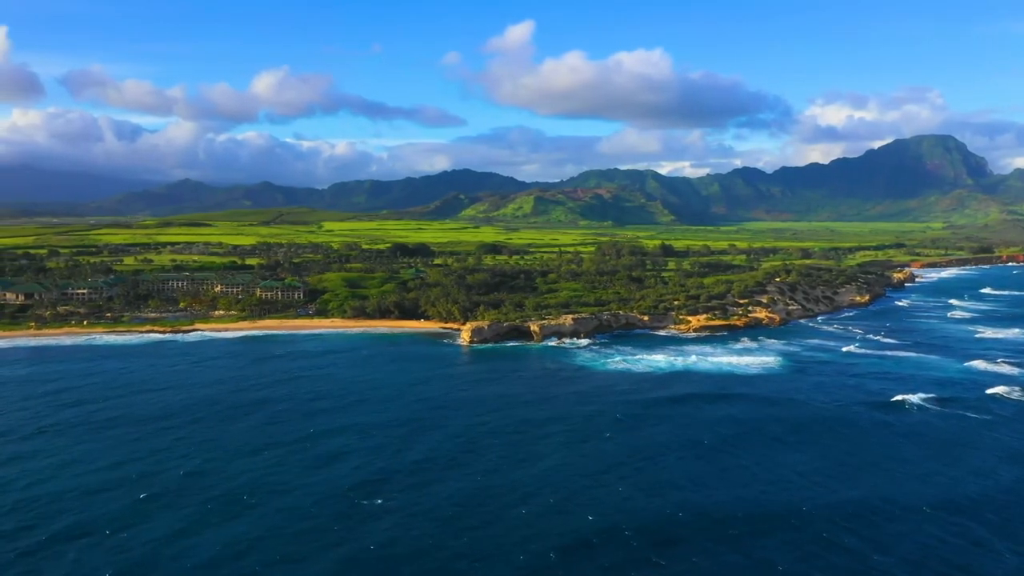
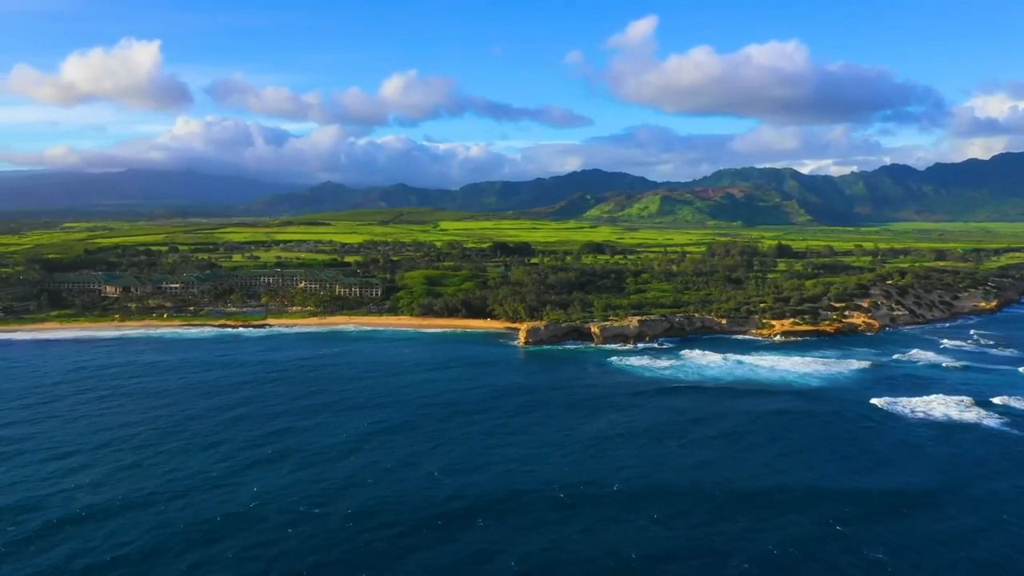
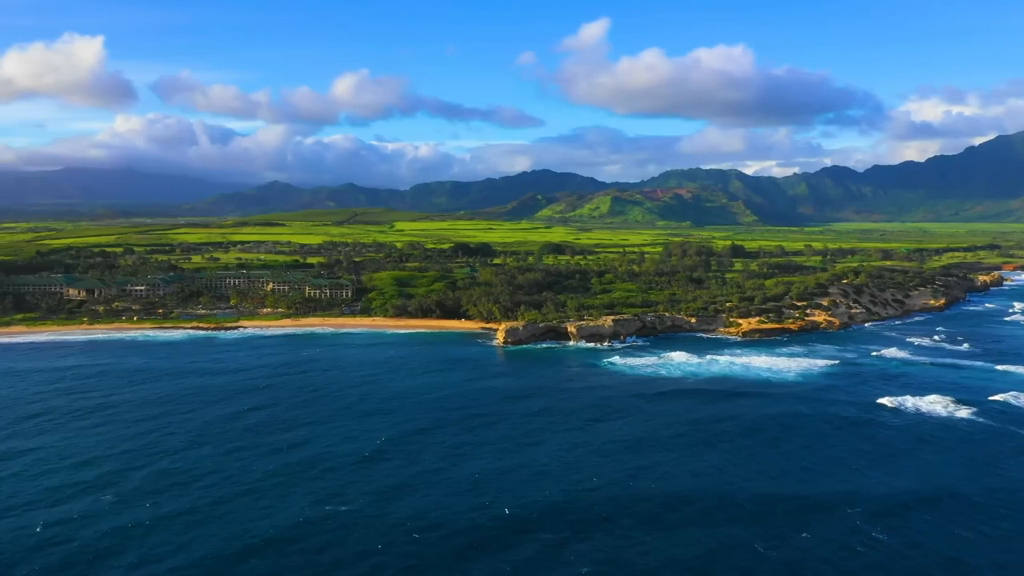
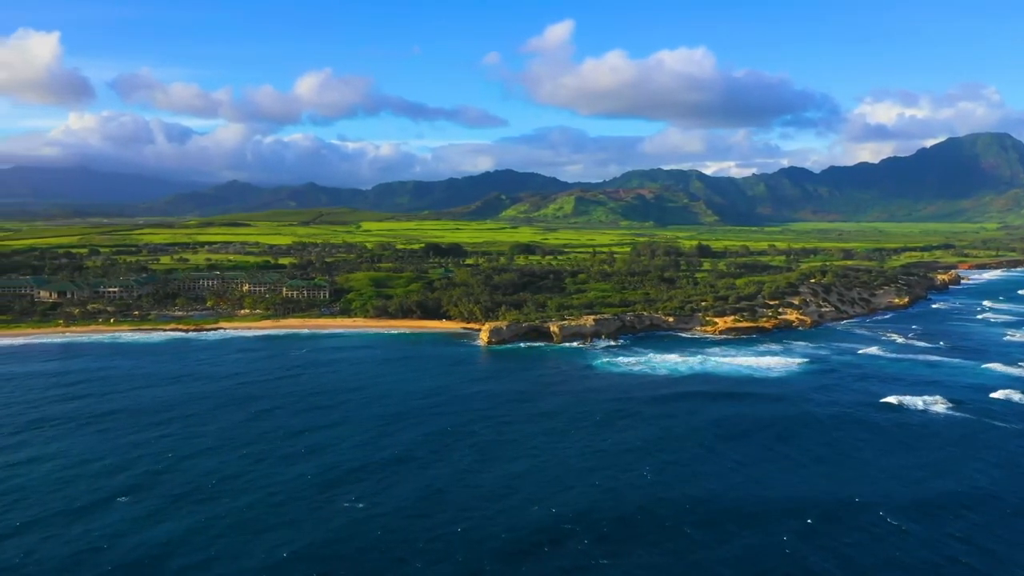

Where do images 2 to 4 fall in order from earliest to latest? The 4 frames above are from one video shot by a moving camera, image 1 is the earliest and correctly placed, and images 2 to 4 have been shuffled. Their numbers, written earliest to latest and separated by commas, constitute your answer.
4, 3, 2
